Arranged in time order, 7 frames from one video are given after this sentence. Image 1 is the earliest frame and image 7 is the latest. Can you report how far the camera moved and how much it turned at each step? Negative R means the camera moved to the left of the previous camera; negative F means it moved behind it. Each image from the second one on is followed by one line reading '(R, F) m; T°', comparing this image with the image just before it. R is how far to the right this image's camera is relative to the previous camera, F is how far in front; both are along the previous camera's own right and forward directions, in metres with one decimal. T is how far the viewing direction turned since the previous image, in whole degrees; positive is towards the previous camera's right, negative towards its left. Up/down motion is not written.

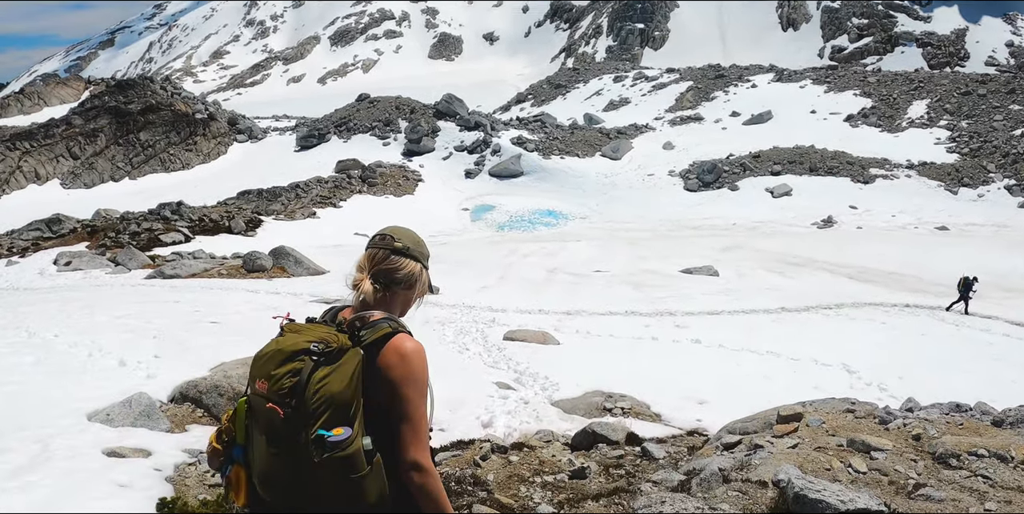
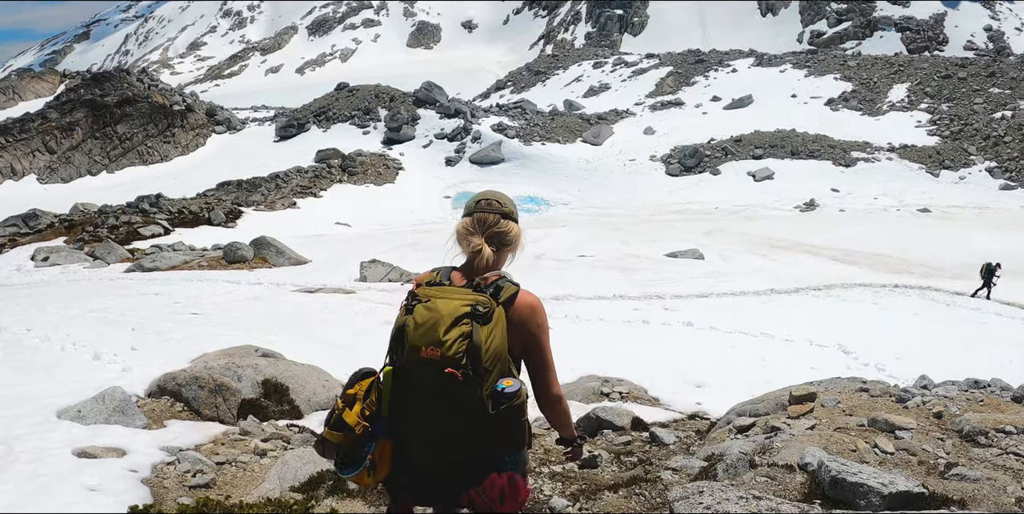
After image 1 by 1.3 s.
(-0.2, +0.4) m; +2°
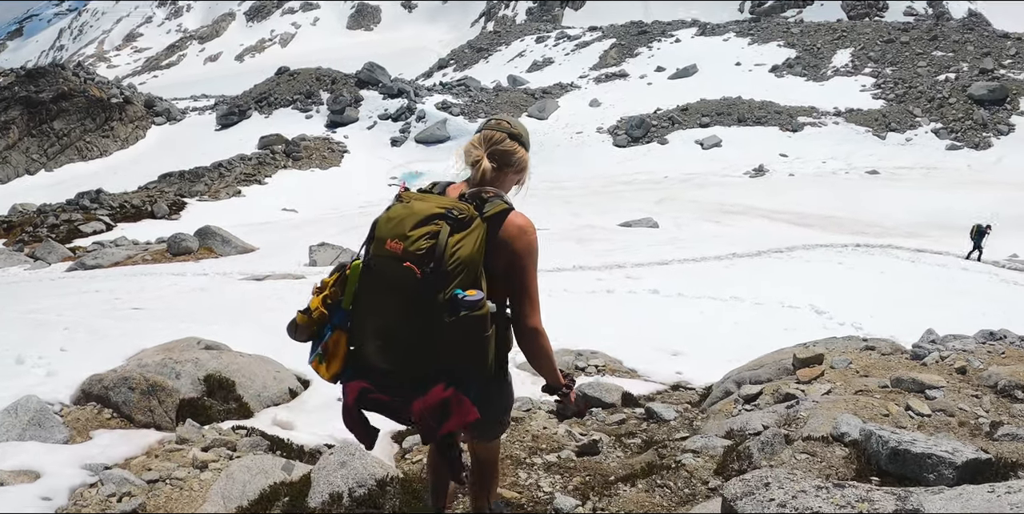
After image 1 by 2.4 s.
(-0.2, +0.9) m; +4°
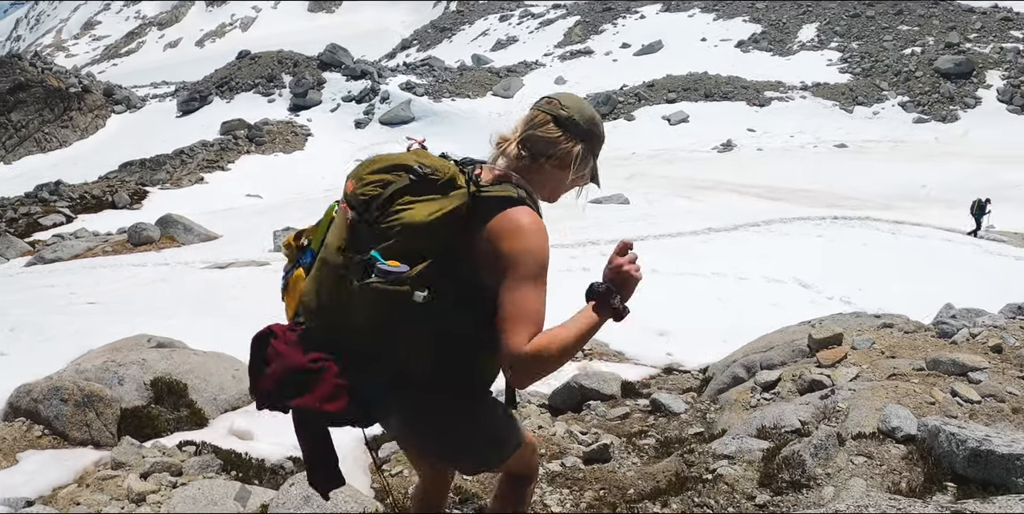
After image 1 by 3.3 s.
(-0.2, +0.8) m; +3°
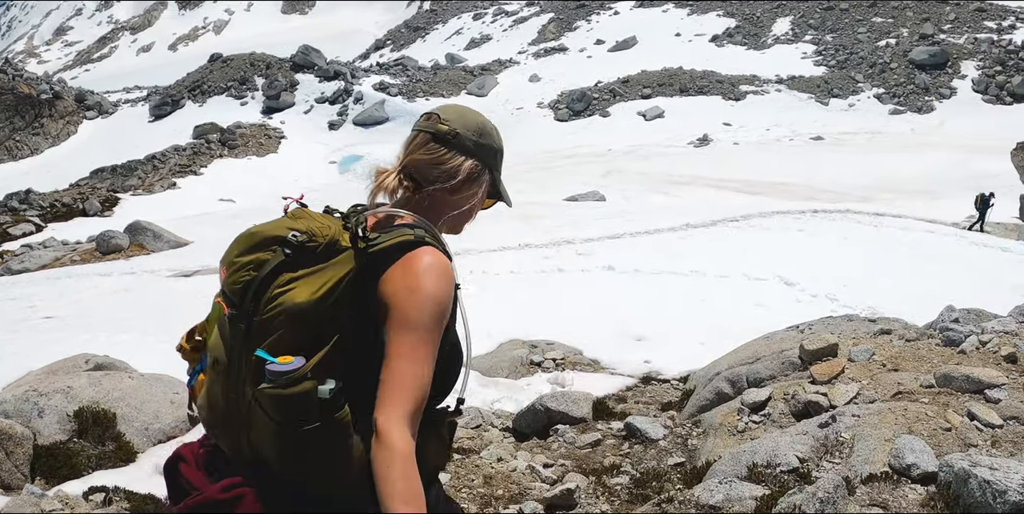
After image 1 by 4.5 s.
(+0.2, +0.7) m; +2°
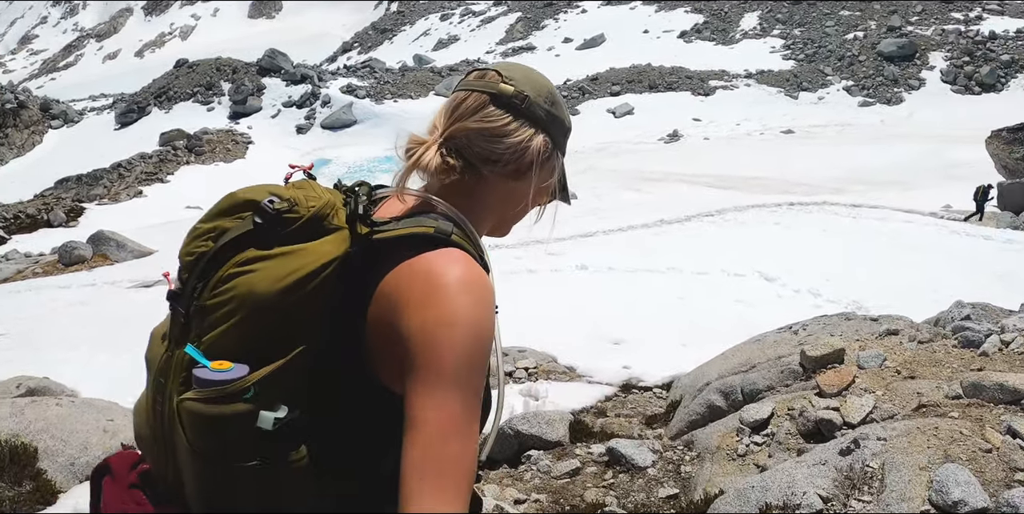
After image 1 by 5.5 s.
(+0.1, +0.7) m; +2°
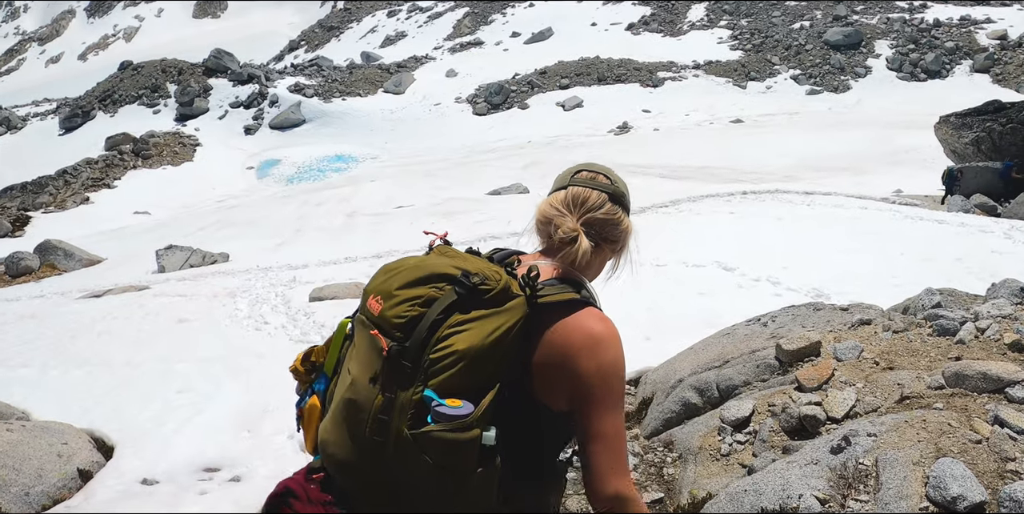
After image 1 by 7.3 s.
(-0.1, +0.2) m; +4°
